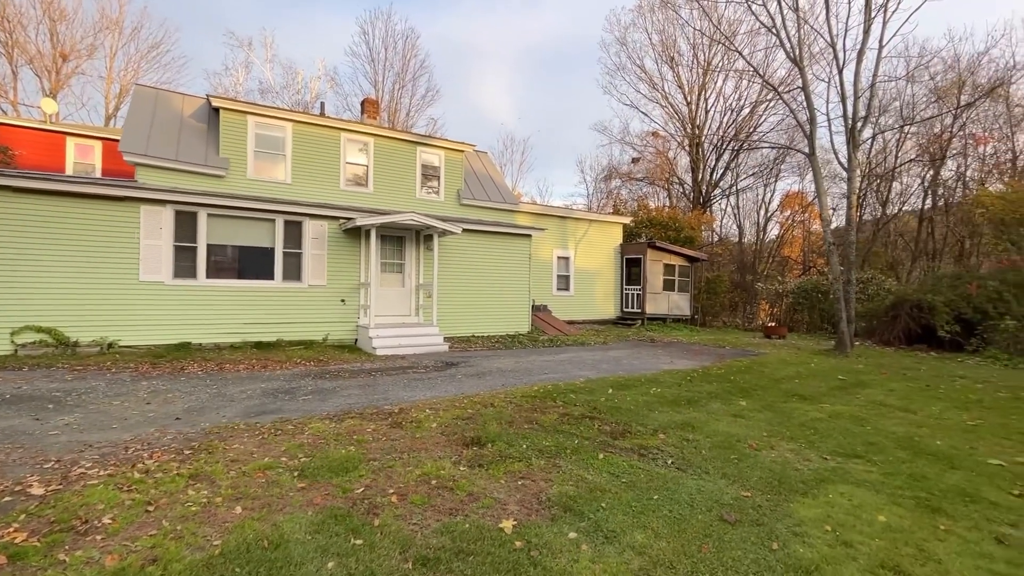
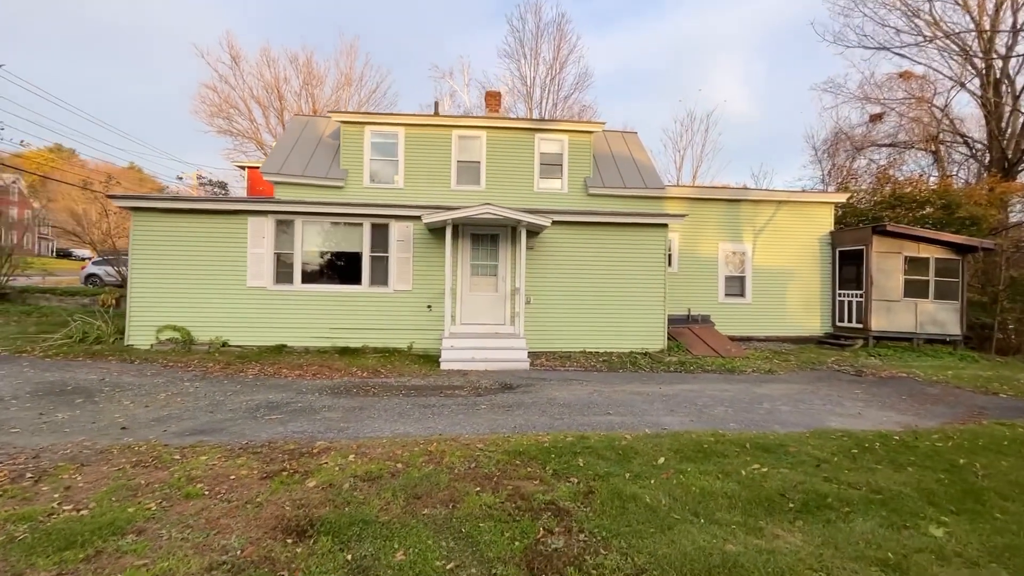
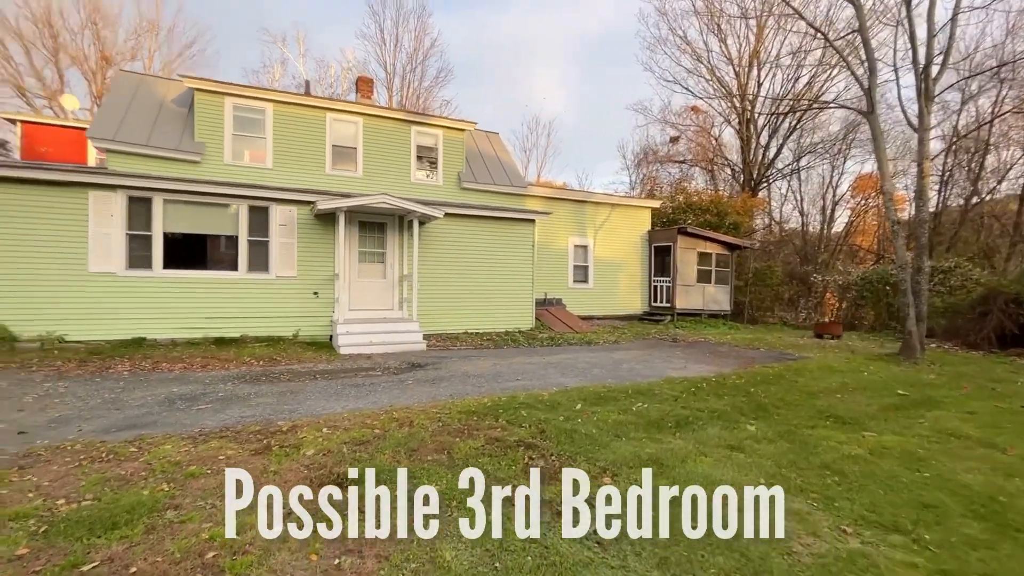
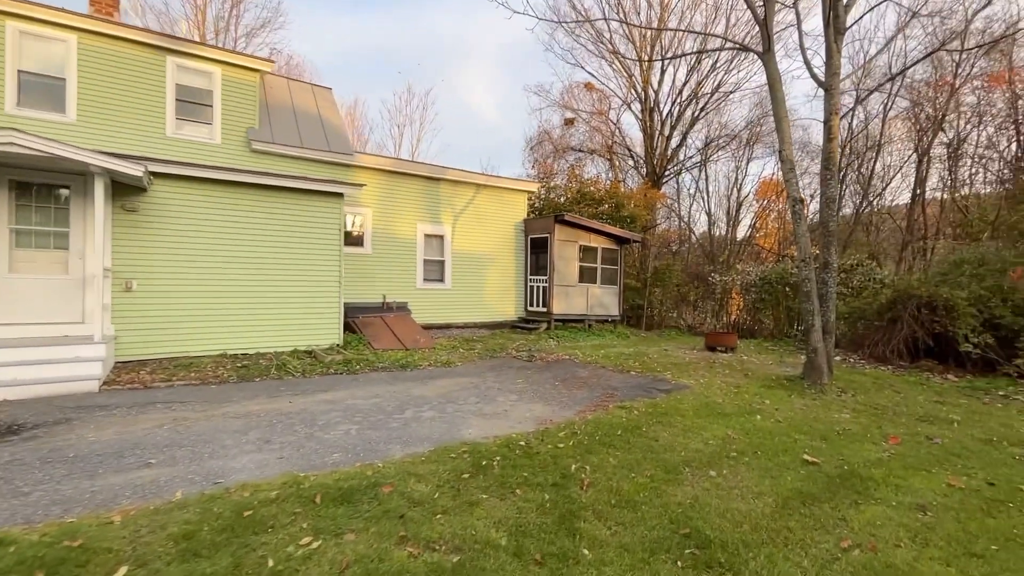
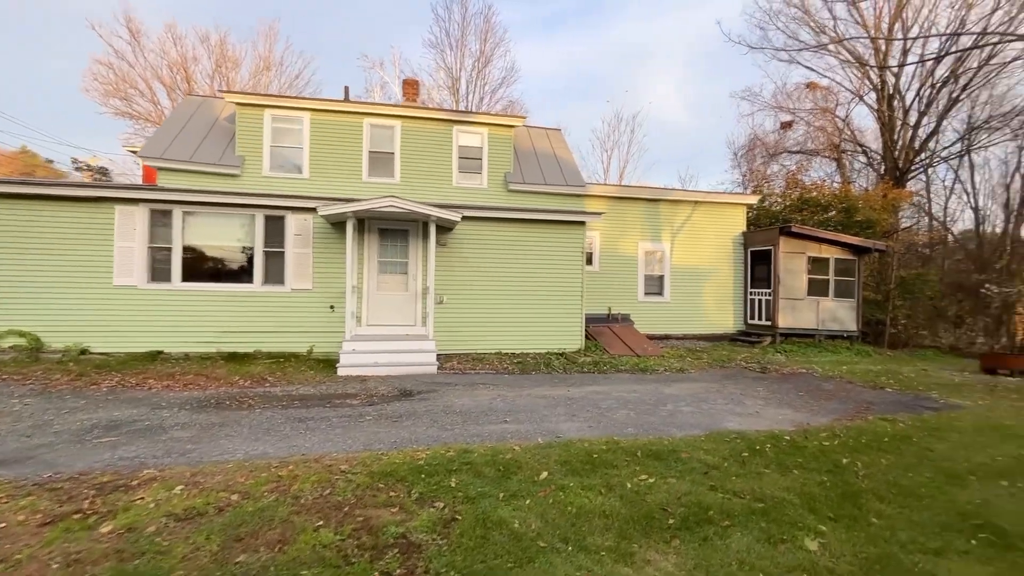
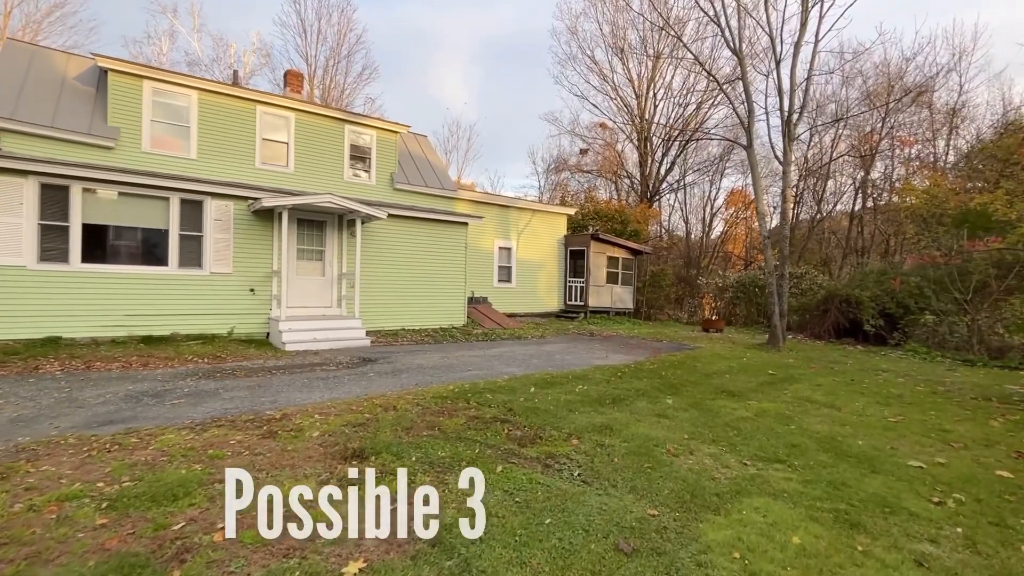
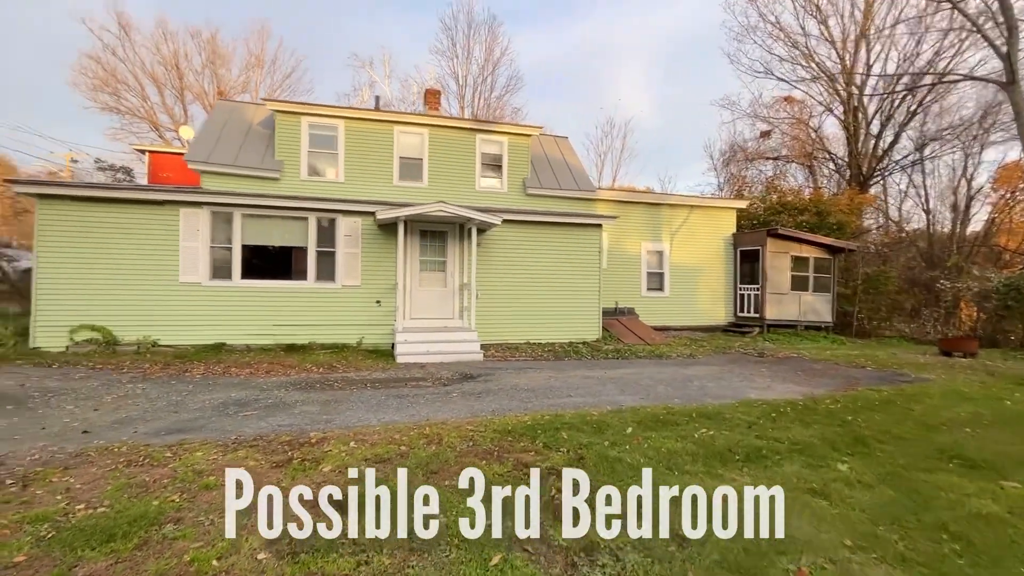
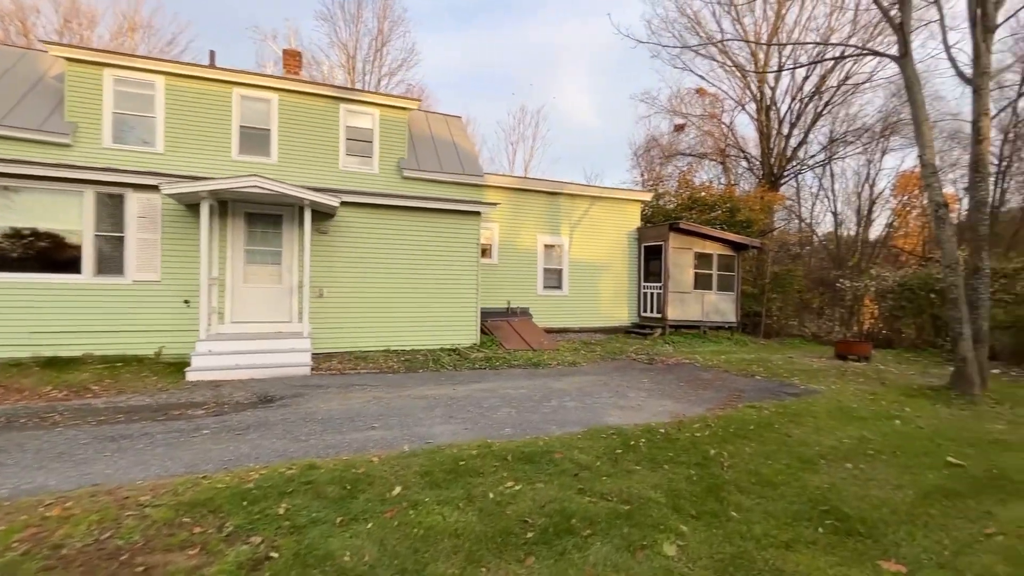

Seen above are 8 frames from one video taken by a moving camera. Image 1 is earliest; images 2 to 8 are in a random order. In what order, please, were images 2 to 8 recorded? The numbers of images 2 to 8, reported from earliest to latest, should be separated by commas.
6, 3, 7, 2, 5, 8, 4
